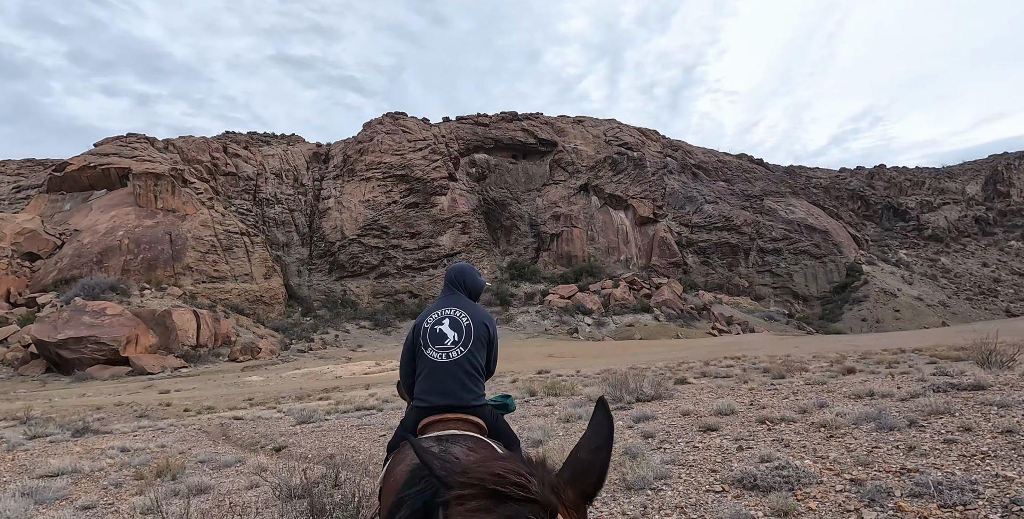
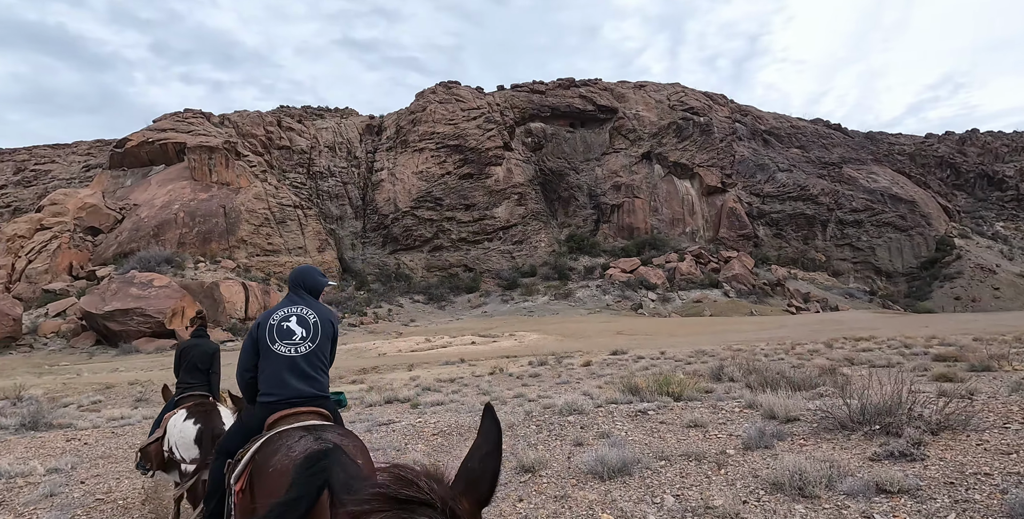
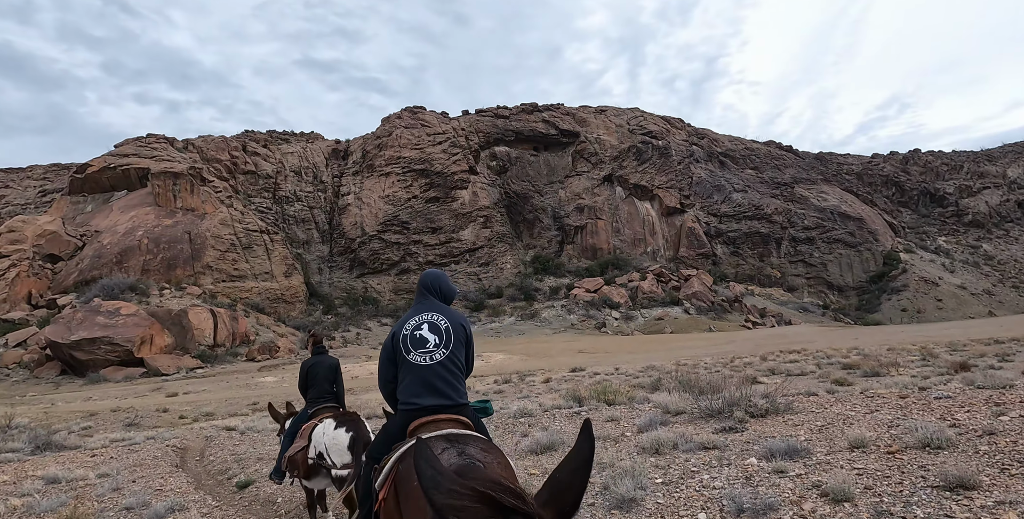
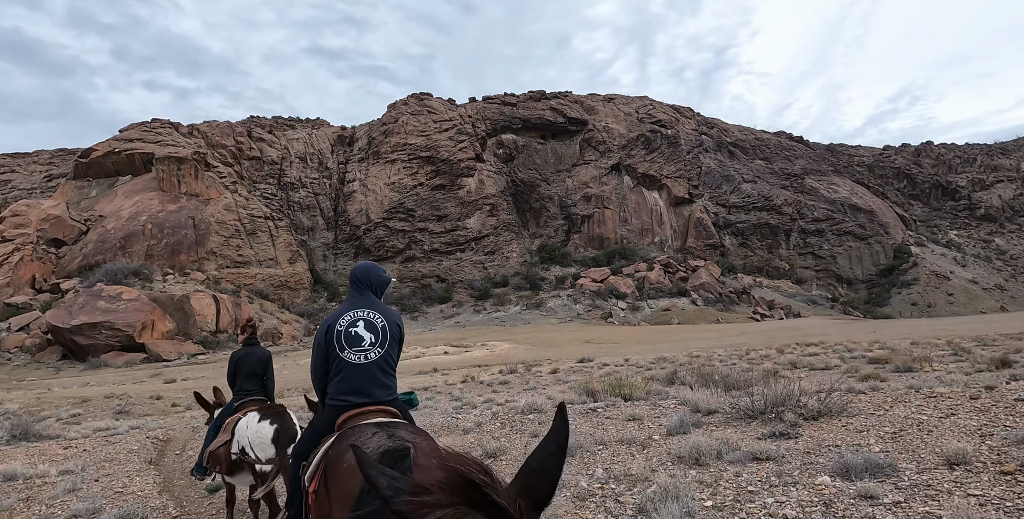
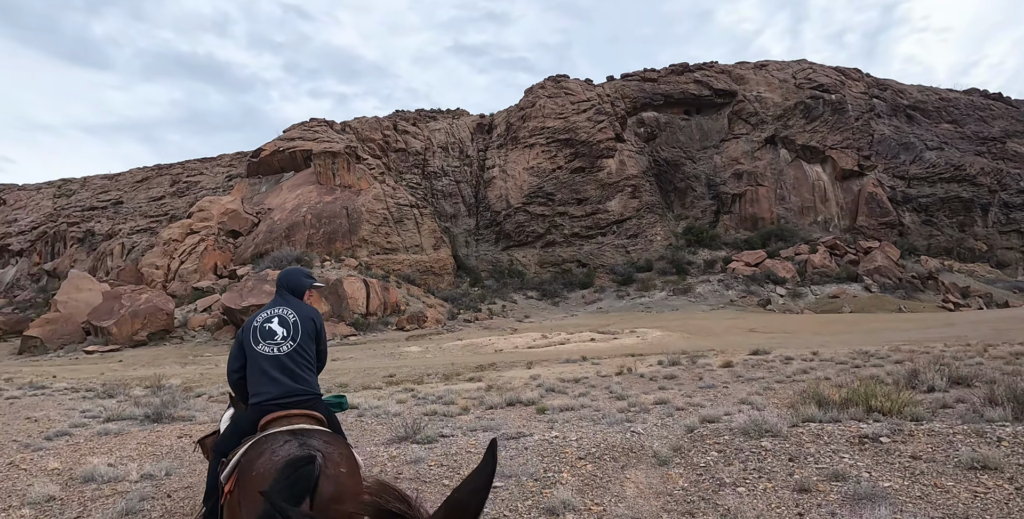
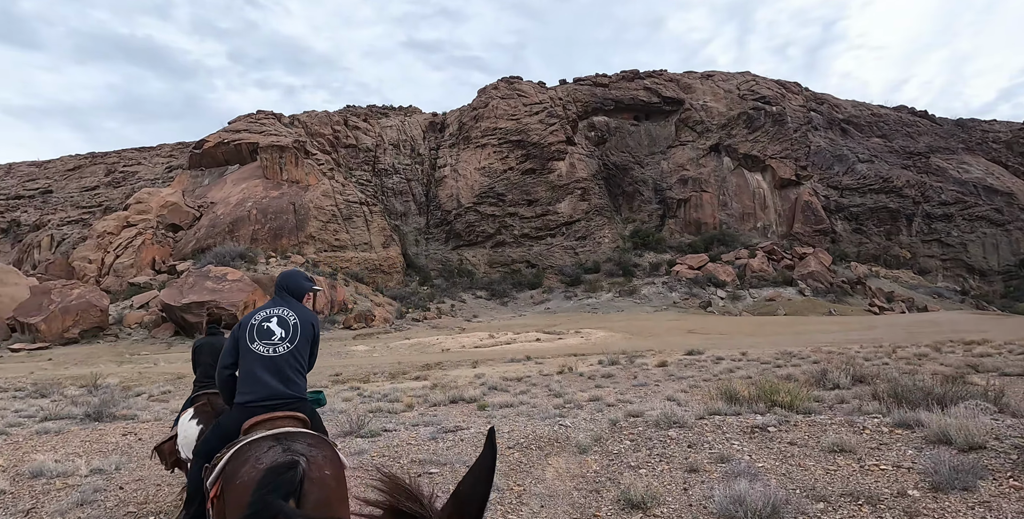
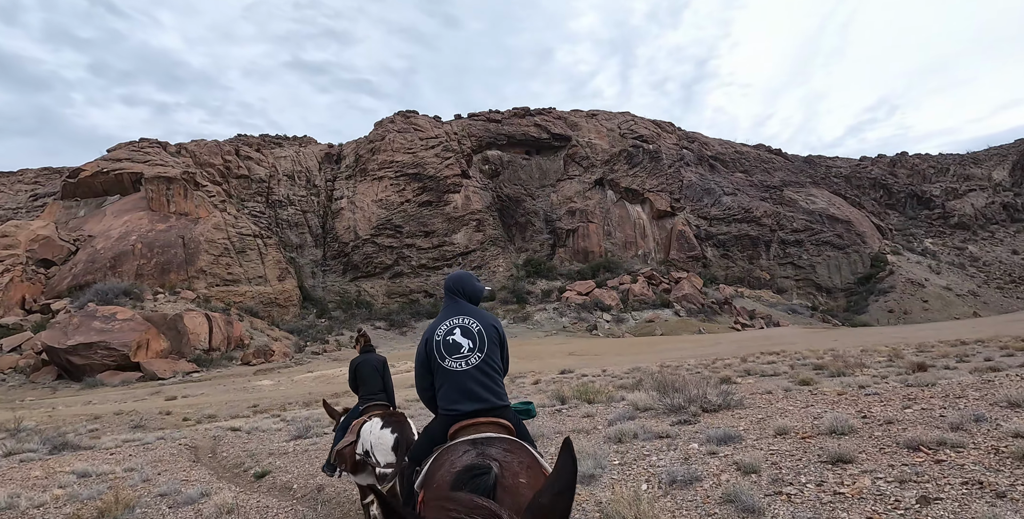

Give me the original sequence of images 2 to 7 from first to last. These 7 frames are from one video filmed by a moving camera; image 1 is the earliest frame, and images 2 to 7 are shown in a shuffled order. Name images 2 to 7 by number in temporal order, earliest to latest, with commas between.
7, 3, 4, 2, 6, 5
